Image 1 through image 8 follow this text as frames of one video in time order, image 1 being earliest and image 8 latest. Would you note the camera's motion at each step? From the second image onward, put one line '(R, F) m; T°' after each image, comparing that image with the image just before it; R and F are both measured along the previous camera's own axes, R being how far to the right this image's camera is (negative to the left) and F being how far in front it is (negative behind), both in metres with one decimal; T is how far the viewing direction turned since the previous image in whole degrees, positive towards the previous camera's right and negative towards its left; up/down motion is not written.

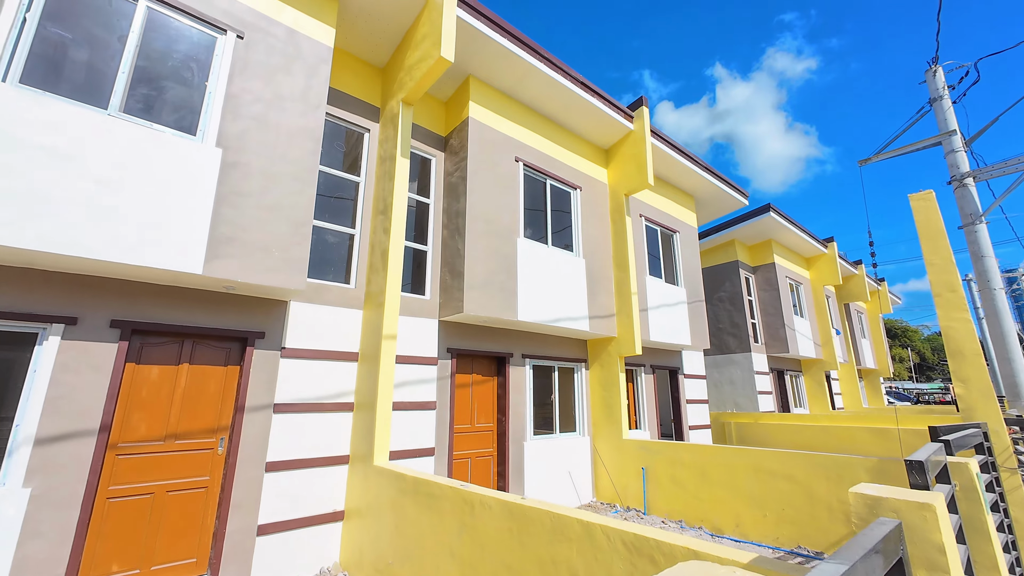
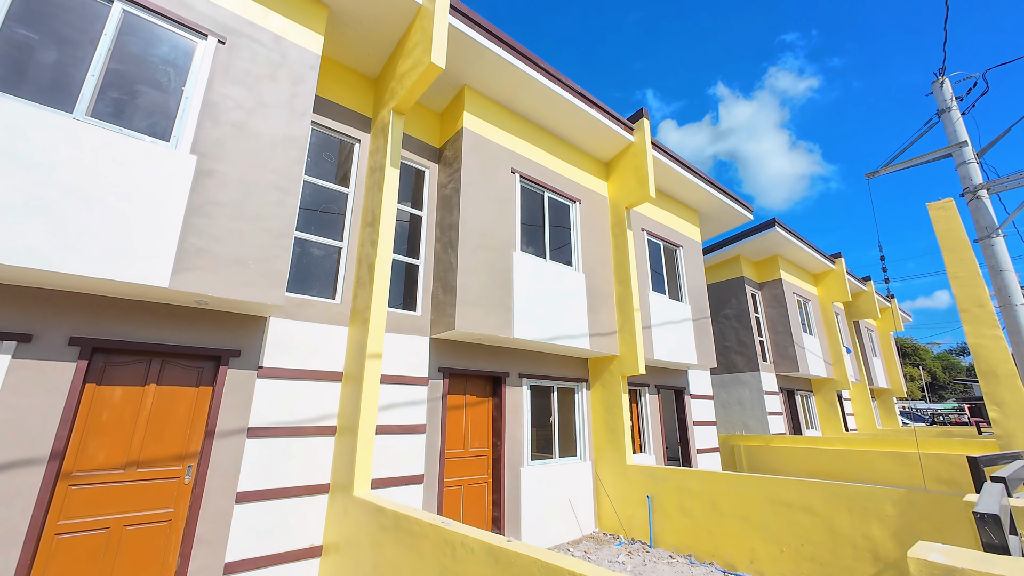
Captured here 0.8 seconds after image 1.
(+0.1, +0.3) m; 0°
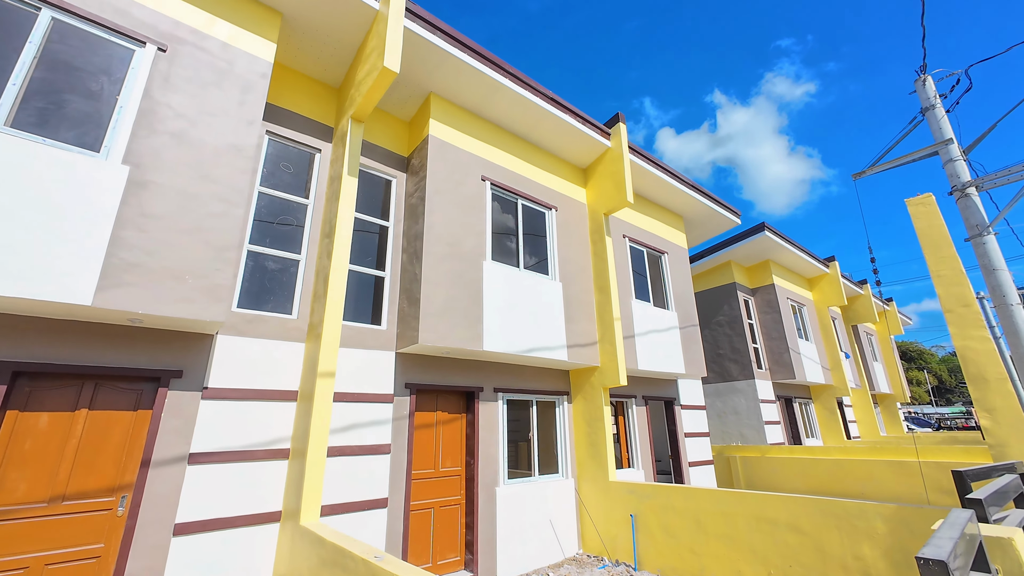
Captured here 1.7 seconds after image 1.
(+0.4, +0.2) m; 0°
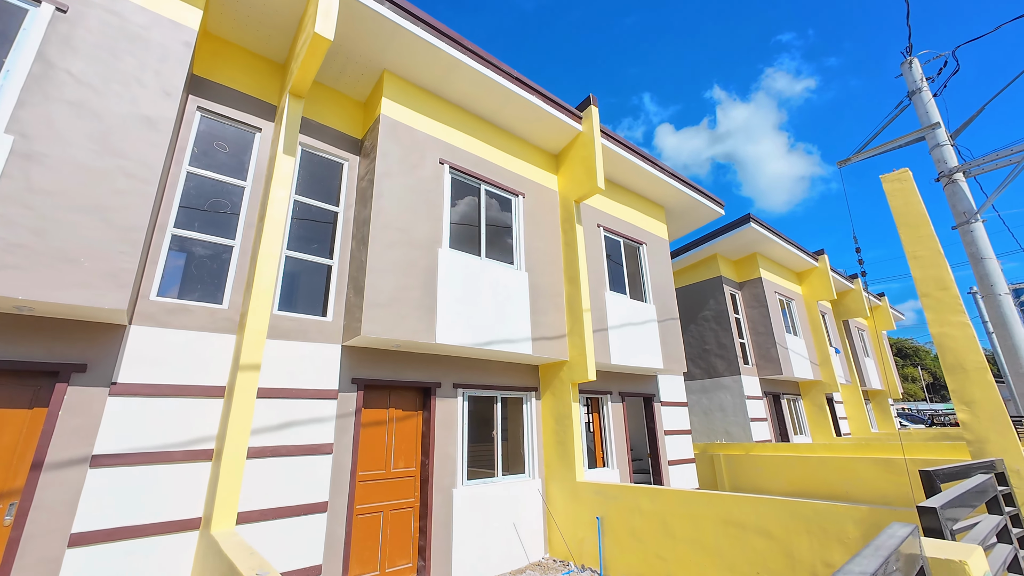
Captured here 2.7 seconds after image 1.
(+0.5, +0.3) m; 0°
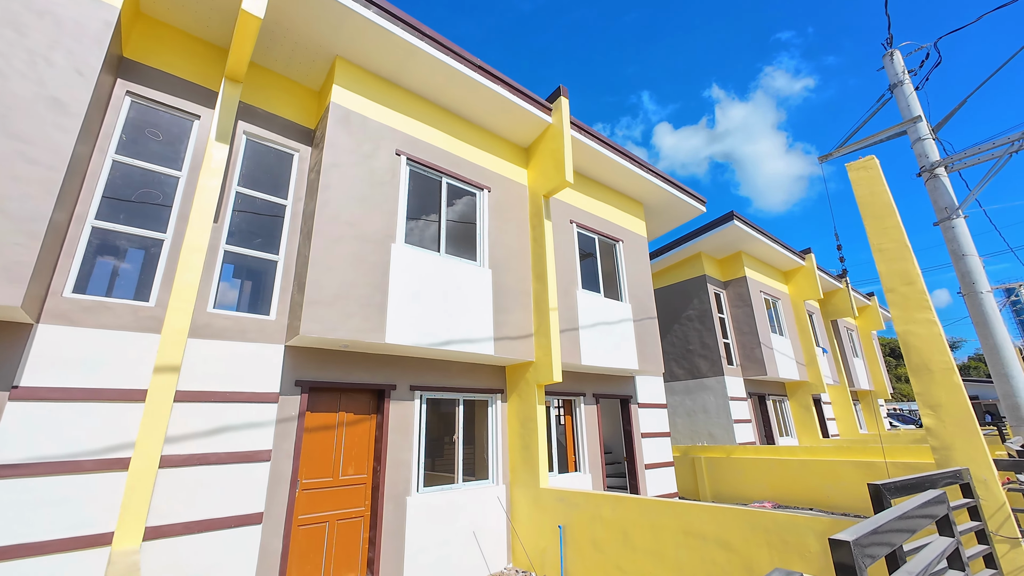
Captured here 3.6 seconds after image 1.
(+0.5, +0.3) m; 0°
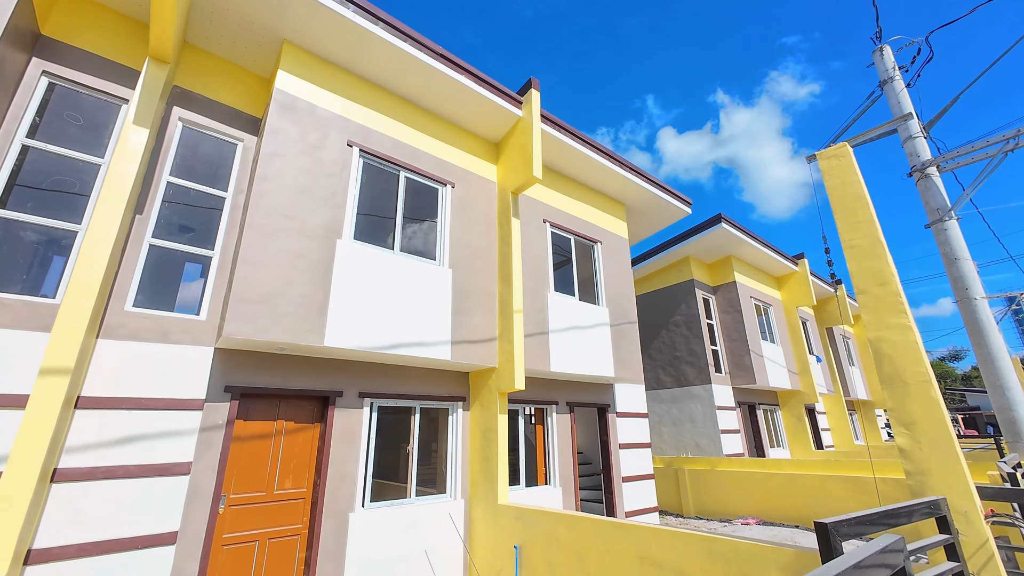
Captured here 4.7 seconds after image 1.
(+0.5, +0.4) m; 0°
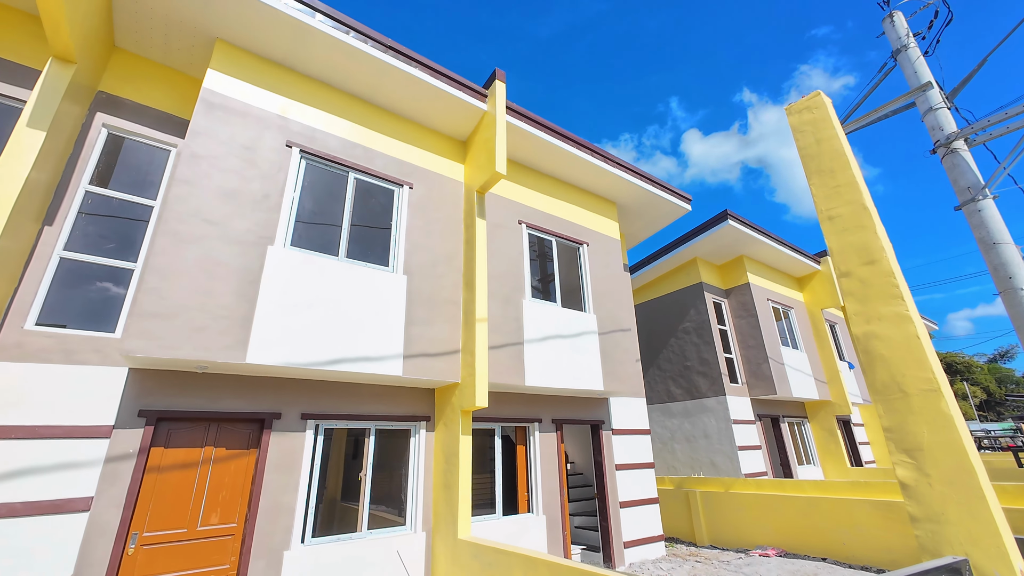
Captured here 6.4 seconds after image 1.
(+0.8, +0.6) m; -3°
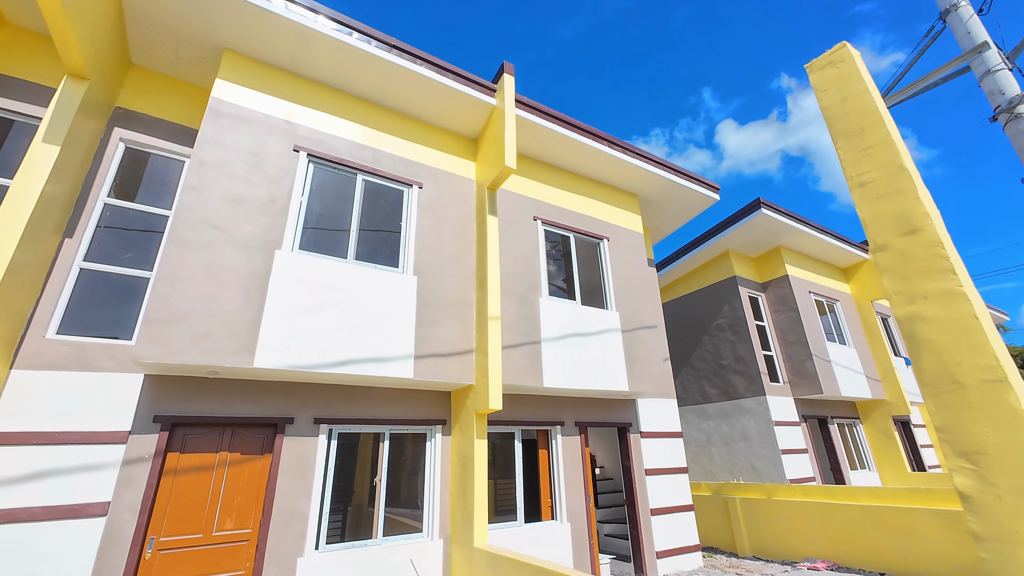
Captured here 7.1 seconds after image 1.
(+0.2, +0.2) m; -4°
